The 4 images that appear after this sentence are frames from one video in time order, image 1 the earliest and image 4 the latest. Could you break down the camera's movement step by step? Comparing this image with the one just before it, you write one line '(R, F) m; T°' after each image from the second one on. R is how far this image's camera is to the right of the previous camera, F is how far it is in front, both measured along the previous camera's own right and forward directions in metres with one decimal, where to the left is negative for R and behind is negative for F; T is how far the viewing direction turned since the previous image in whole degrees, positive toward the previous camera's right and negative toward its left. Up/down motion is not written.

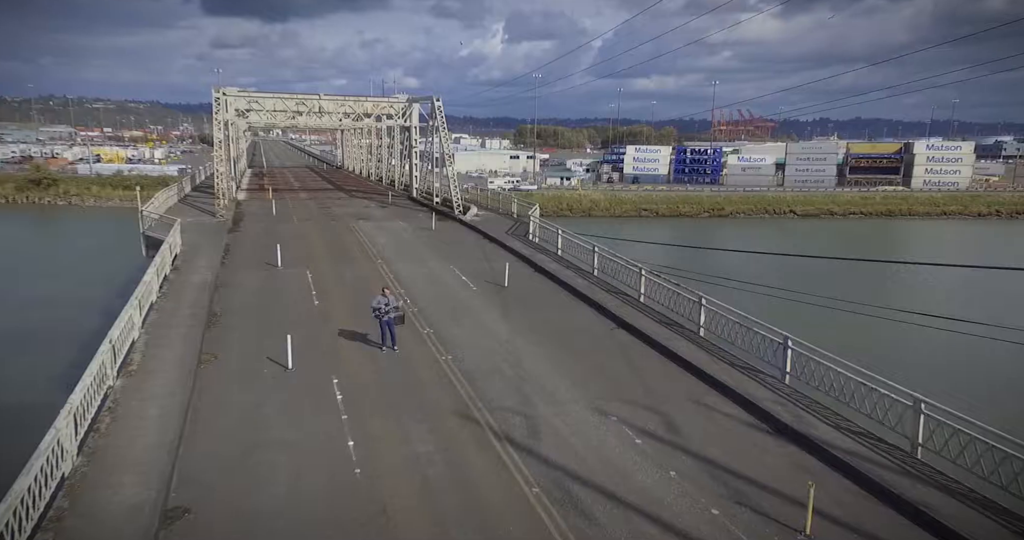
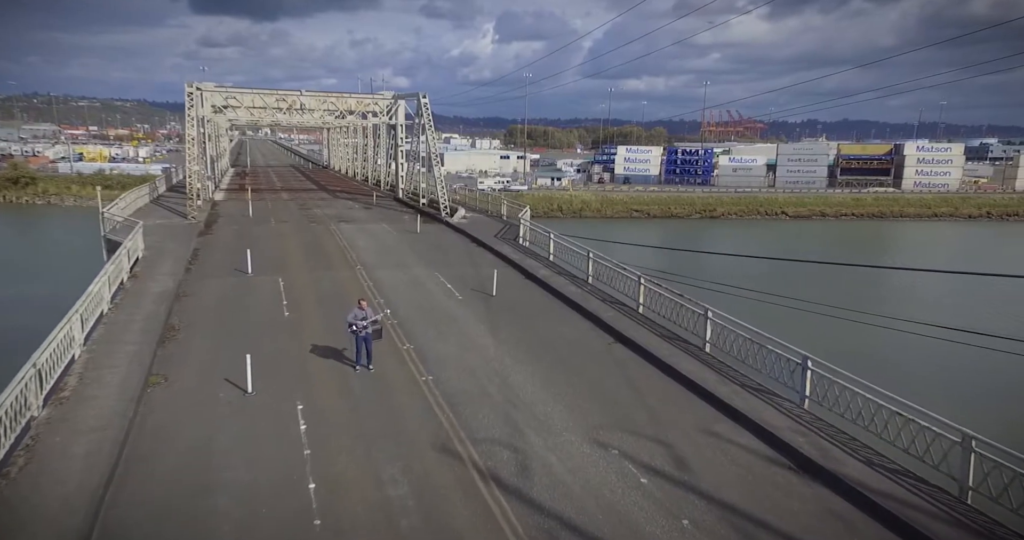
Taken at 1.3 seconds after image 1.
(0.0, +1.6) m; +1°
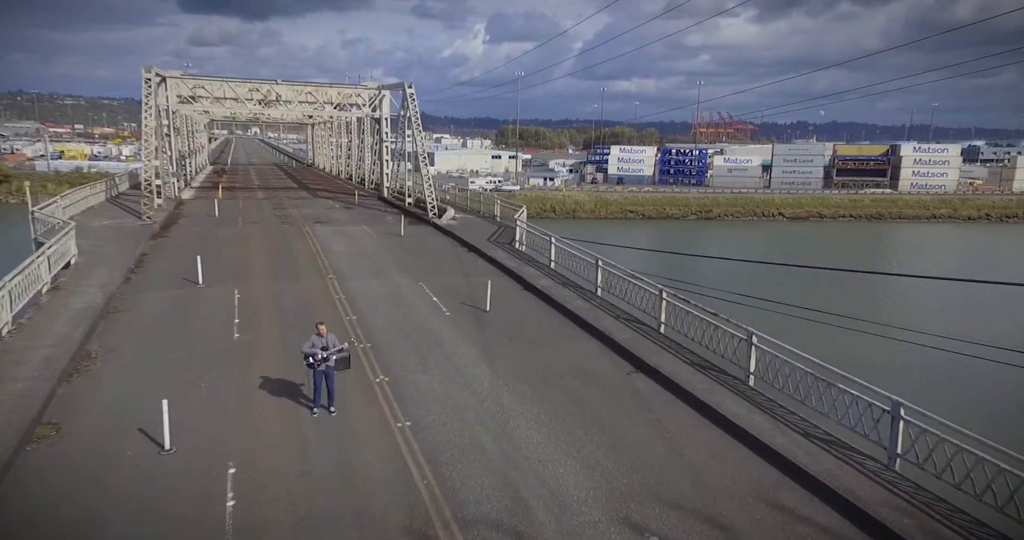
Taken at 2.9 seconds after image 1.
(-0.1, +3.2) m; +1°
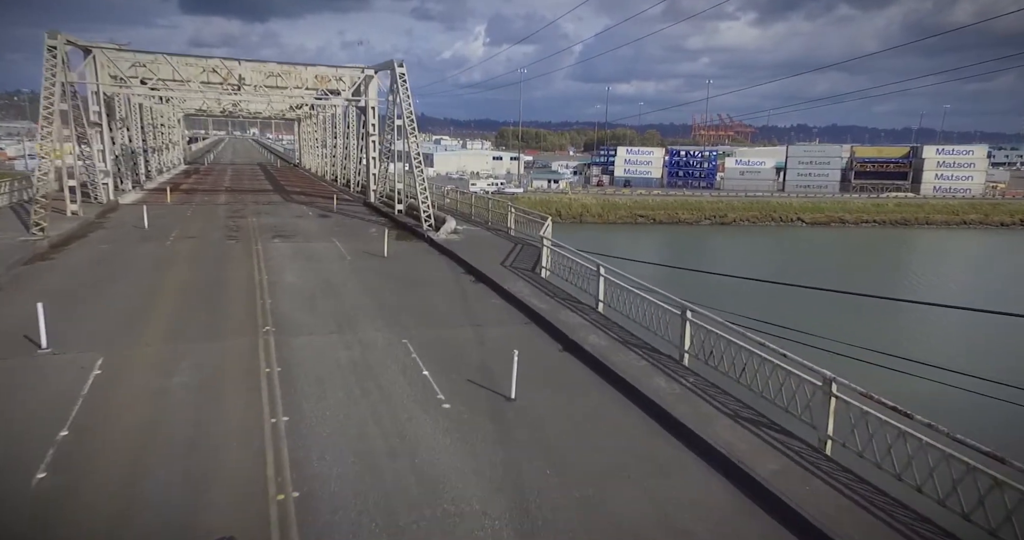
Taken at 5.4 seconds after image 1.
(-0.6, +7.3) m; 0°
